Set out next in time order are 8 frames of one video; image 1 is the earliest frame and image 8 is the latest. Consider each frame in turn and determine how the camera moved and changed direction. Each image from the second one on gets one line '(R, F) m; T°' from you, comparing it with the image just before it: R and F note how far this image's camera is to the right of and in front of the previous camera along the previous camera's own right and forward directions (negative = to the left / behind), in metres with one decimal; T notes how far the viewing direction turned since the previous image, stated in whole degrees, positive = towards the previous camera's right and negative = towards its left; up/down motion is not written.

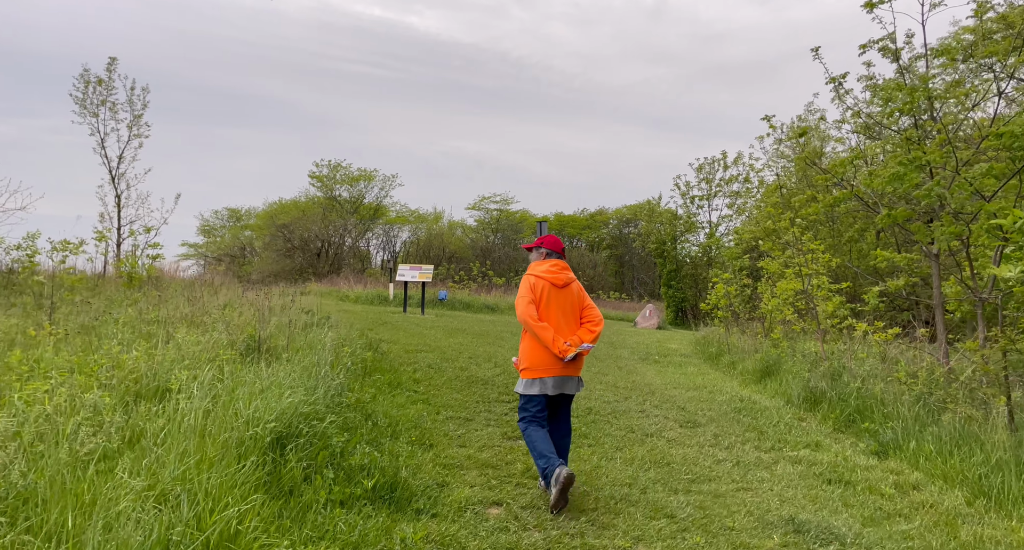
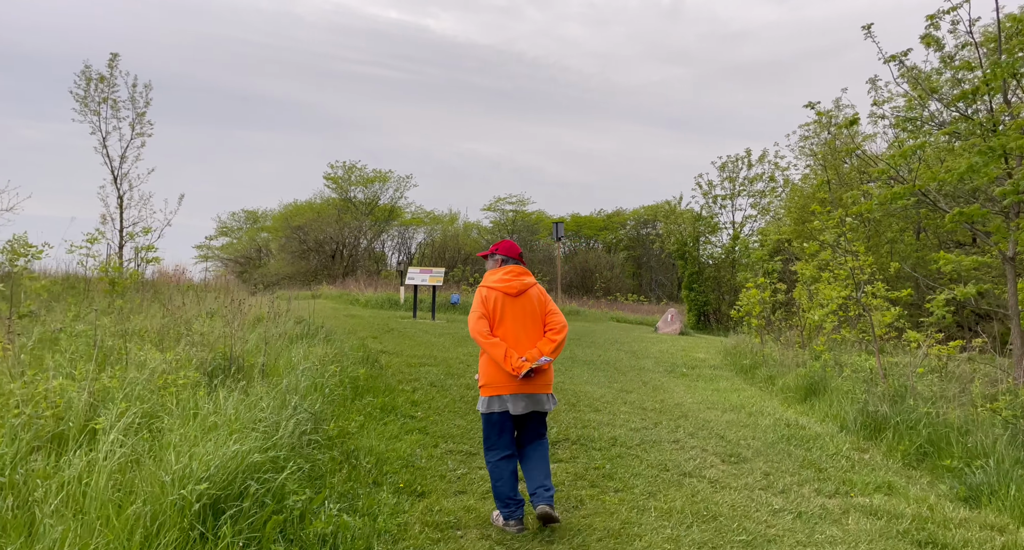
(0.0, +0.9) m; -1°
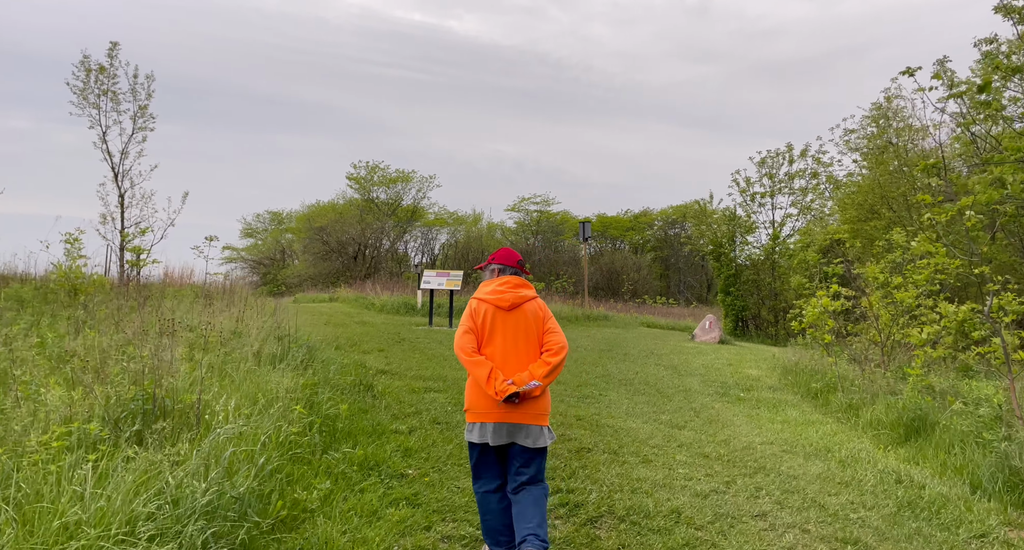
(0.0, +1.5) m; -2°
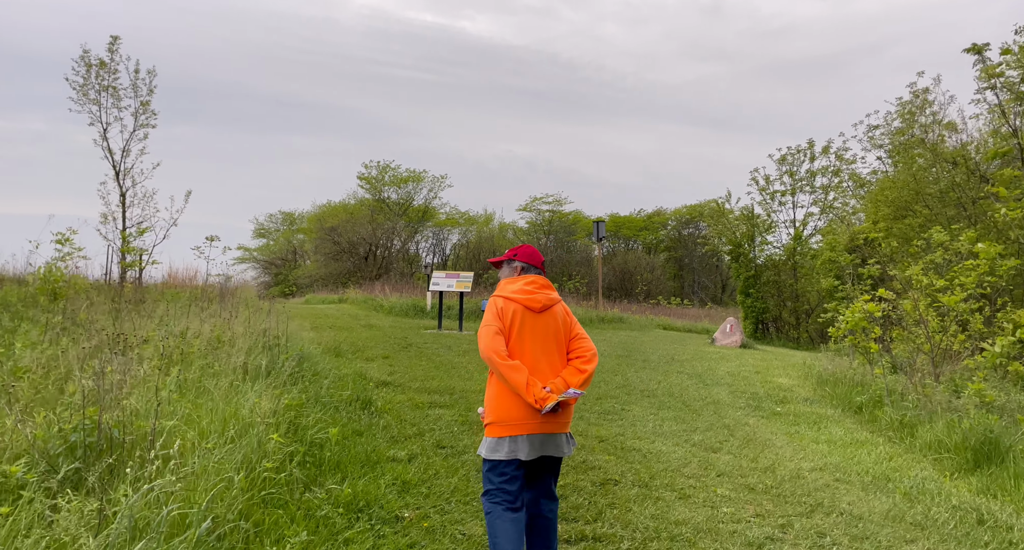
(0.0, +0.7) m; -1°
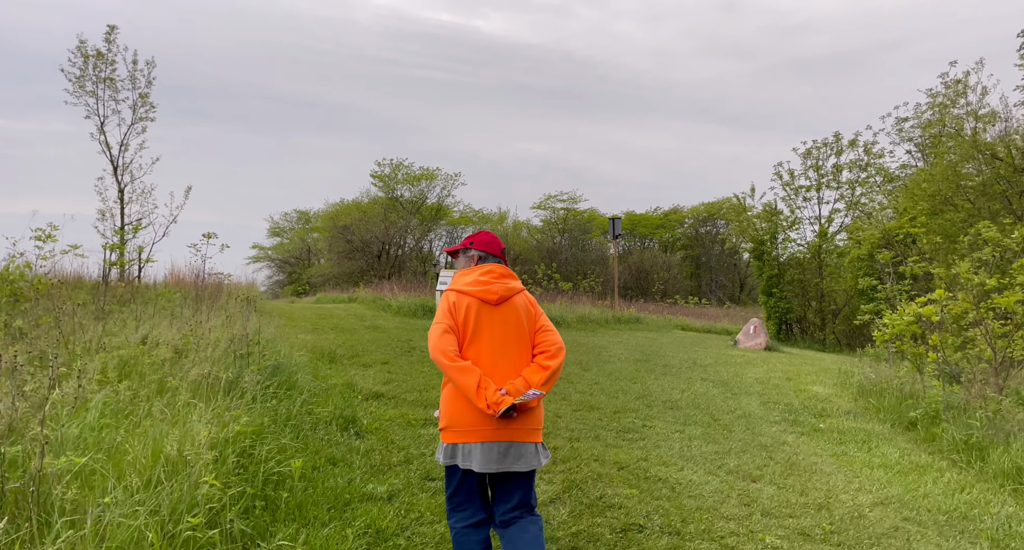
(+0.1, +0.8) m; -1°
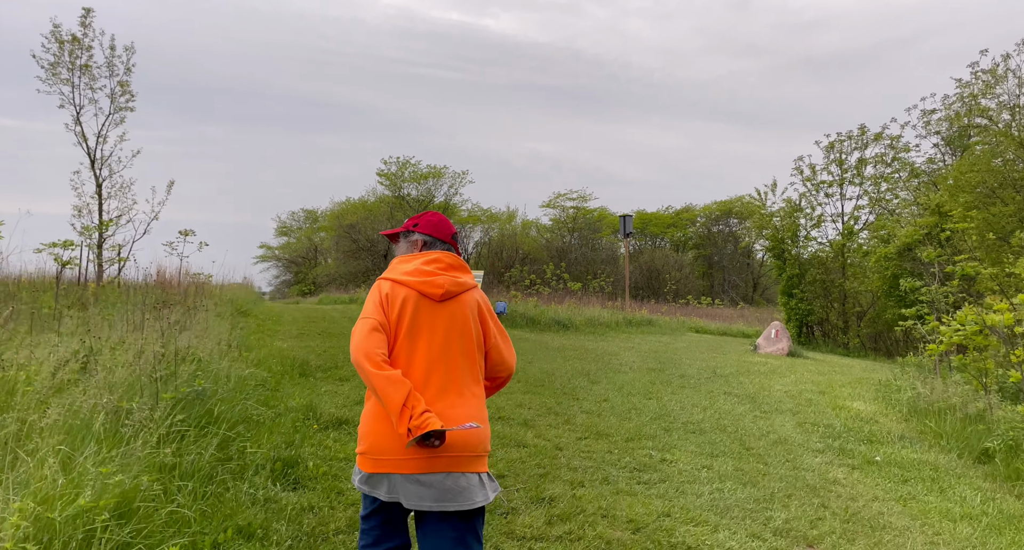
(+0.1, +1.1) m; -1°
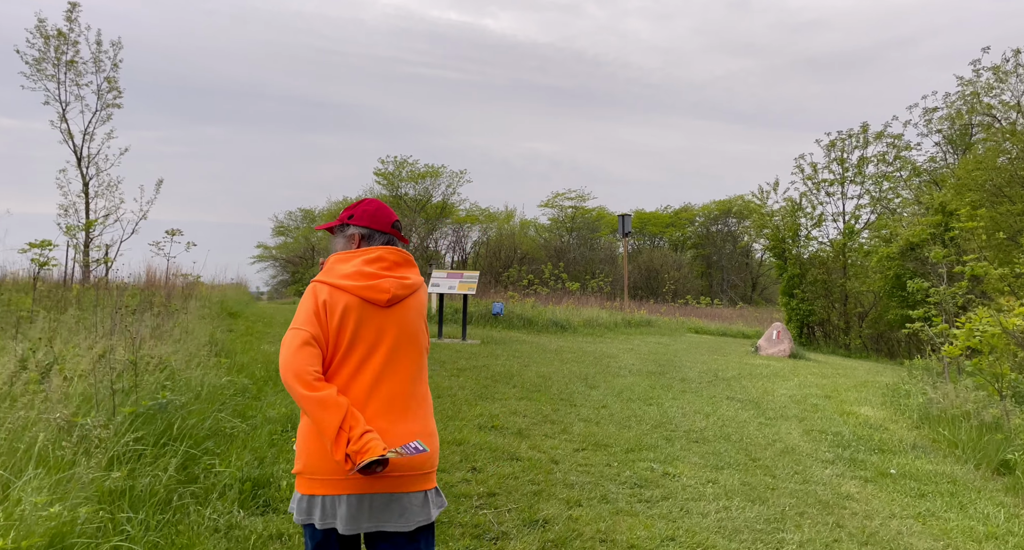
(0.0, +0.3) m; 0°
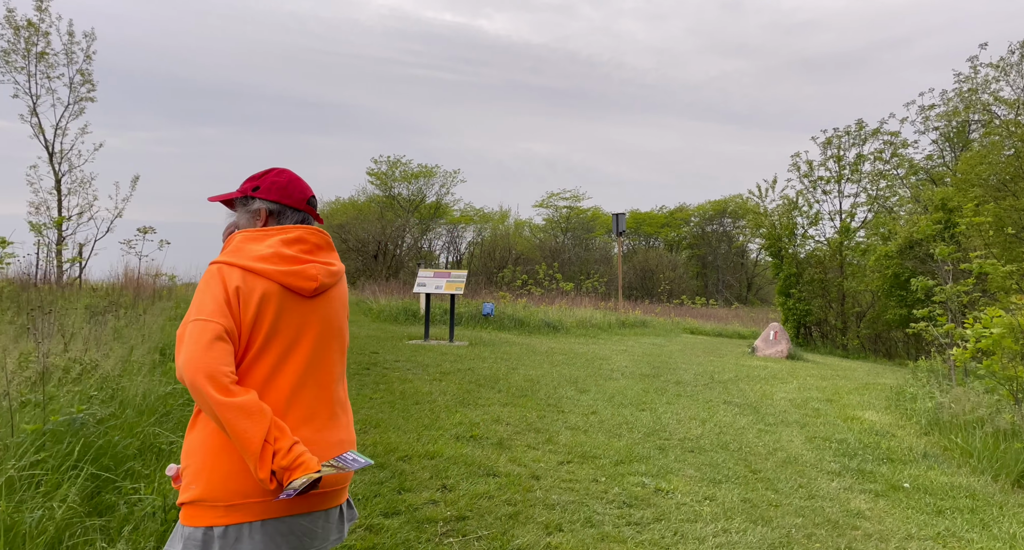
(+0.1, +0.5) m; 0°
